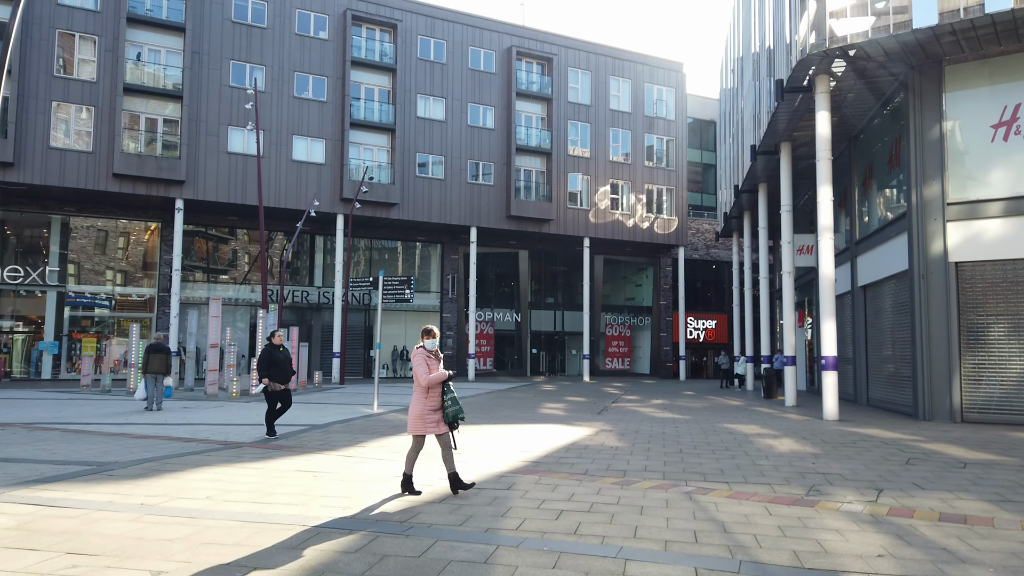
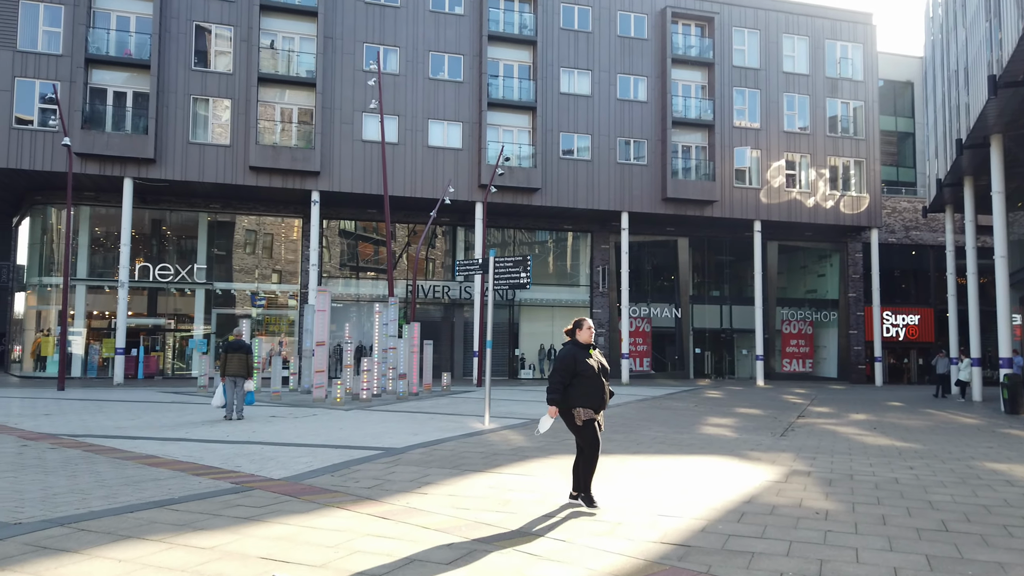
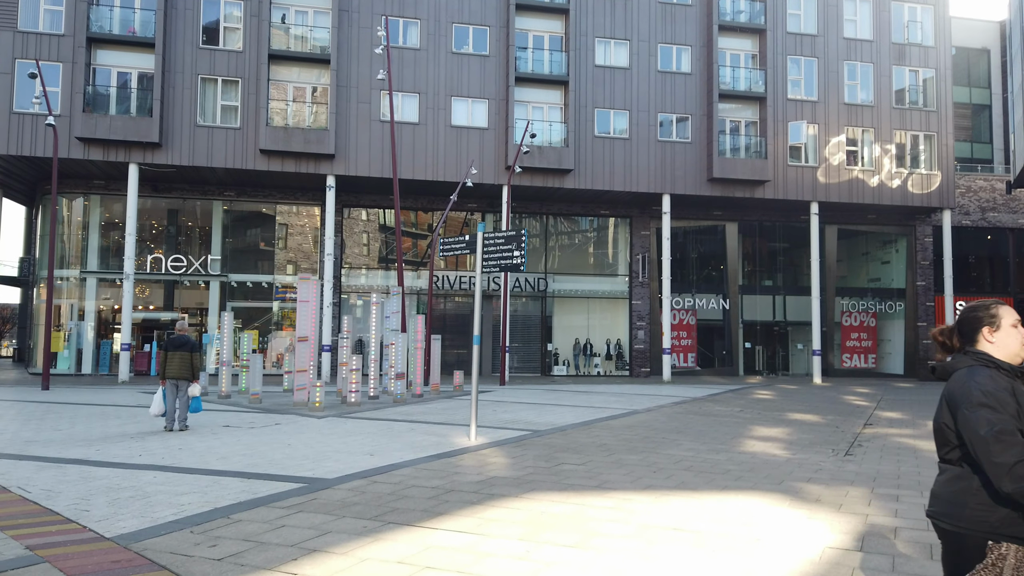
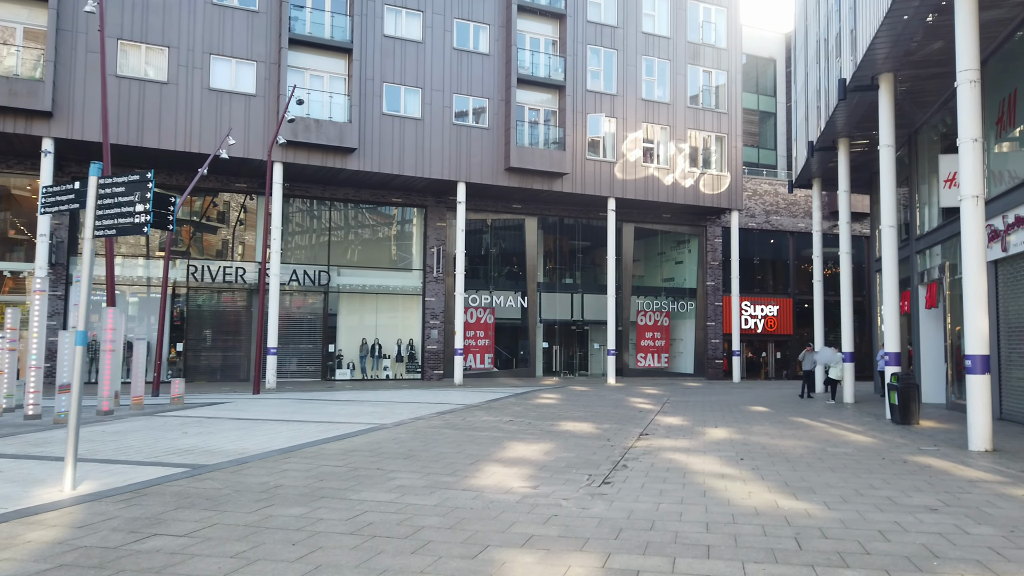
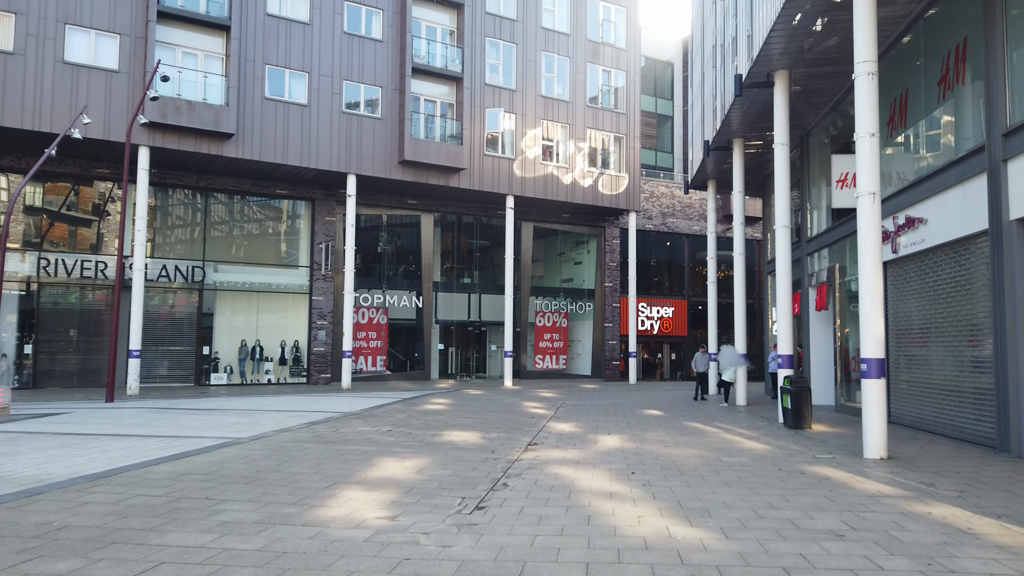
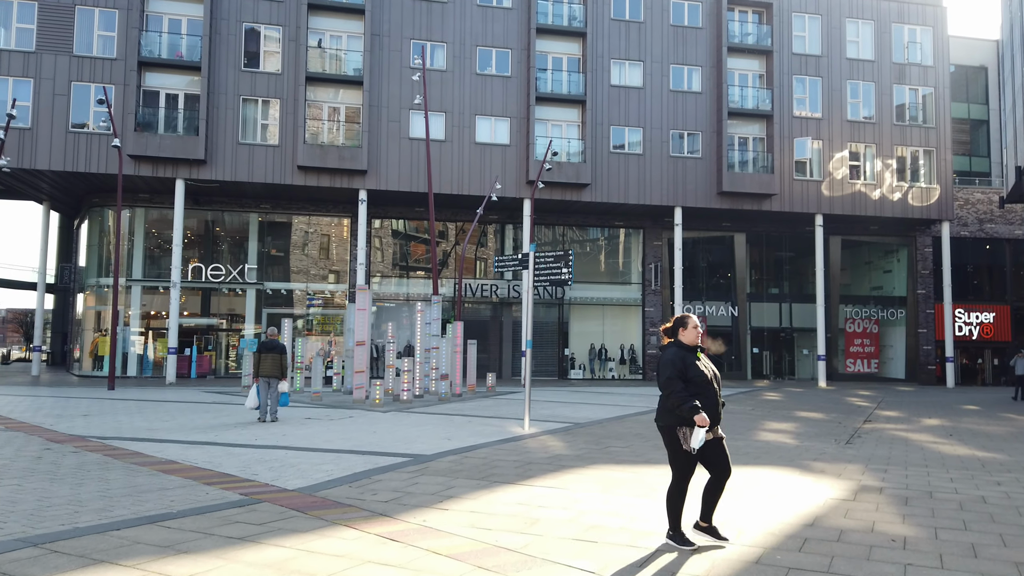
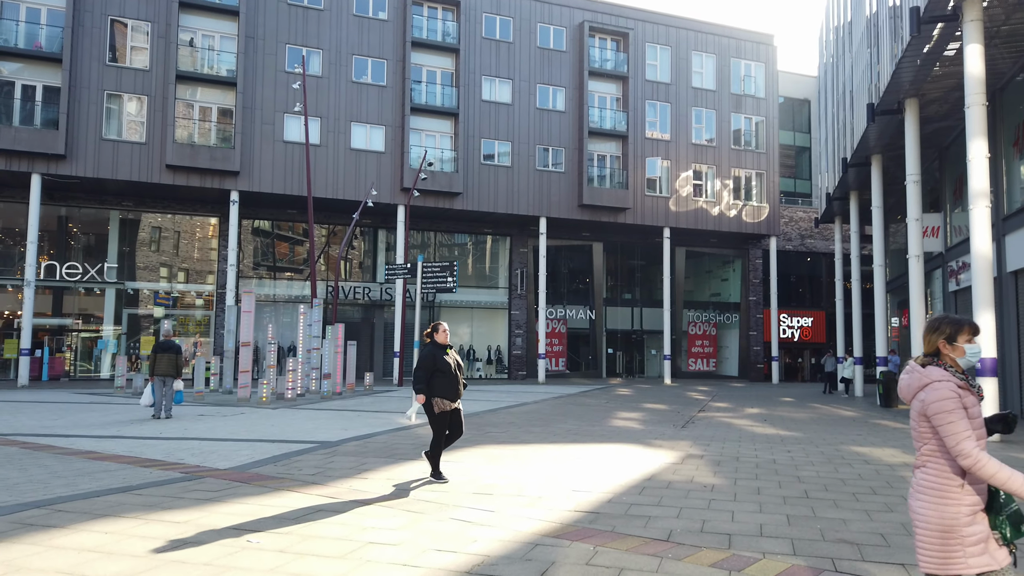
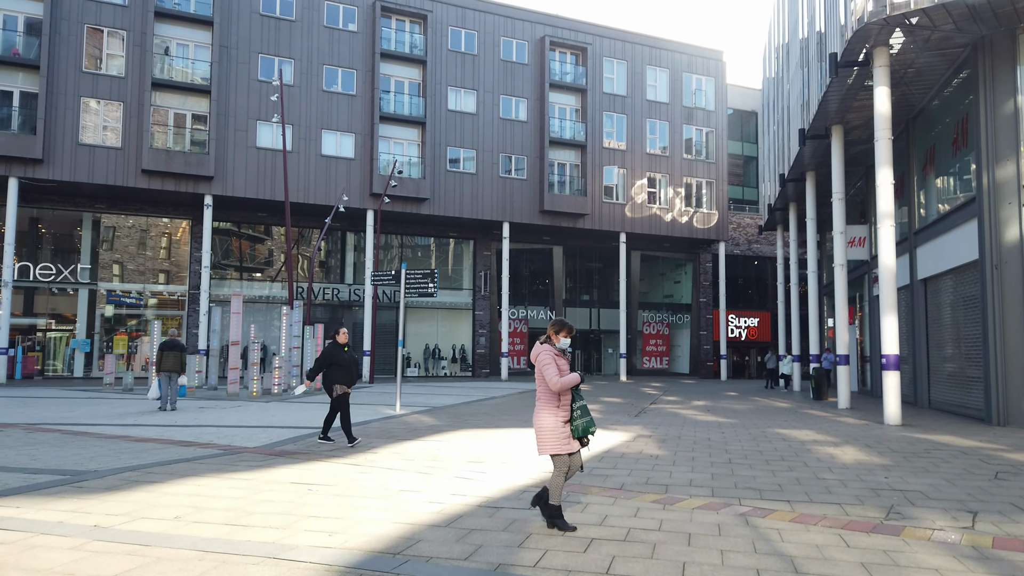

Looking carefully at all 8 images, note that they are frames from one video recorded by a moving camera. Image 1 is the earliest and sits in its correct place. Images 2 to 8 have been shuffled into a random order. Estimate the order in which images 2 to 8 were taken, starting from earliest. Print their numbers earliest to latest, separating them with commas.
8, 7, 2, 6, 3, 4, 5
